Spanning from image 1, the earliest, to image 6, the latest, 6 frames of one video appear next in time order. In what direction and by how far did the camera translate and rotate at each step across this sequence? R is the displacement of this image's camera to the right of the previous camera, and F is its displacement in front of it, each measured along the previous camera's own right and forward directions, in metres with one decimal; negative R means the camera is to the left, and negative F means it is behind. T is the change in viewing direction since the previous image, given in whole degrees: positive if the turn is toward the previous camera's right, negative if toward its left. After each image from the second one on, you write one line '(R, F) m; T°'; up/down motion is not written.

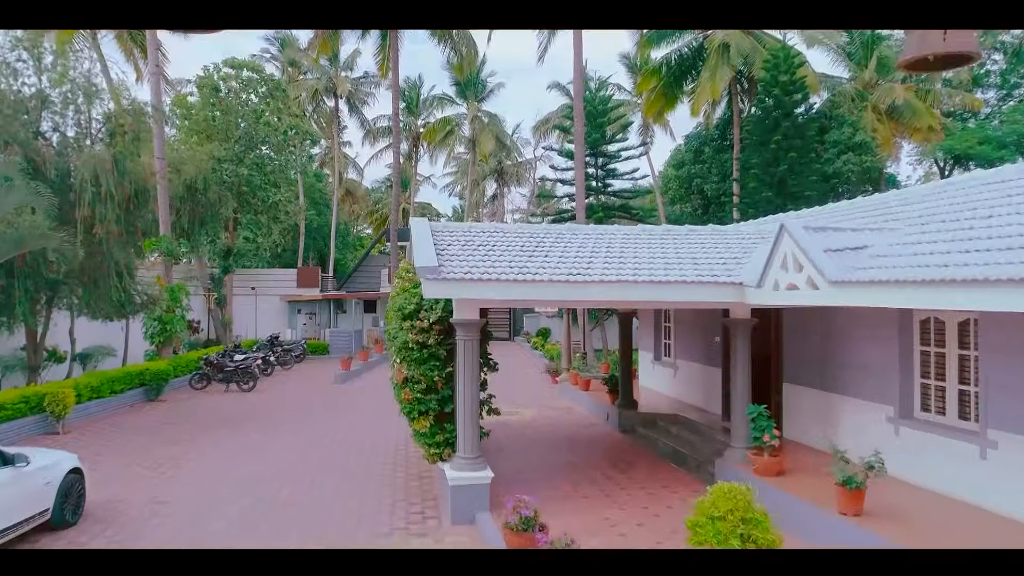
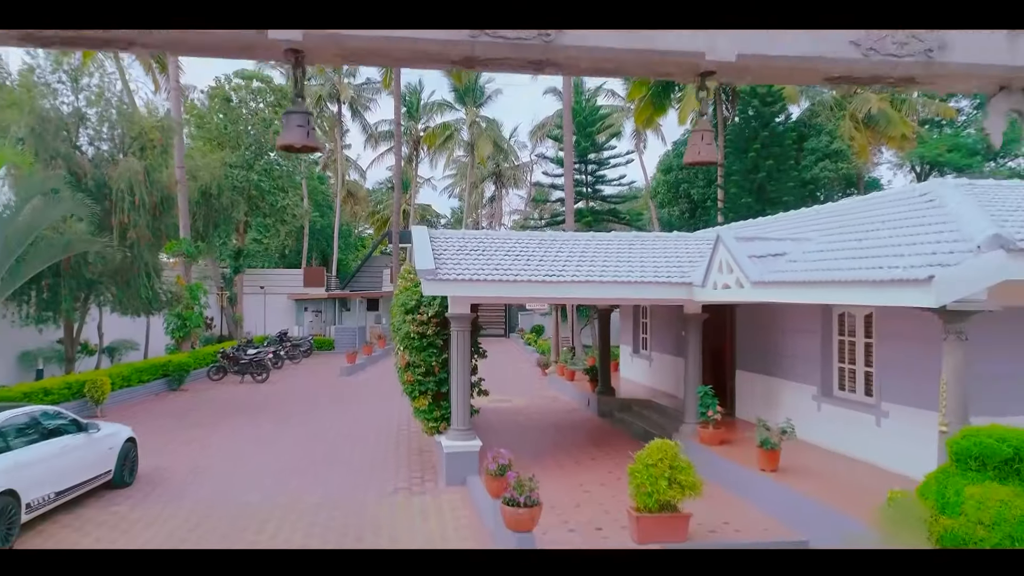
(+0.3, -1.3) m; 0°
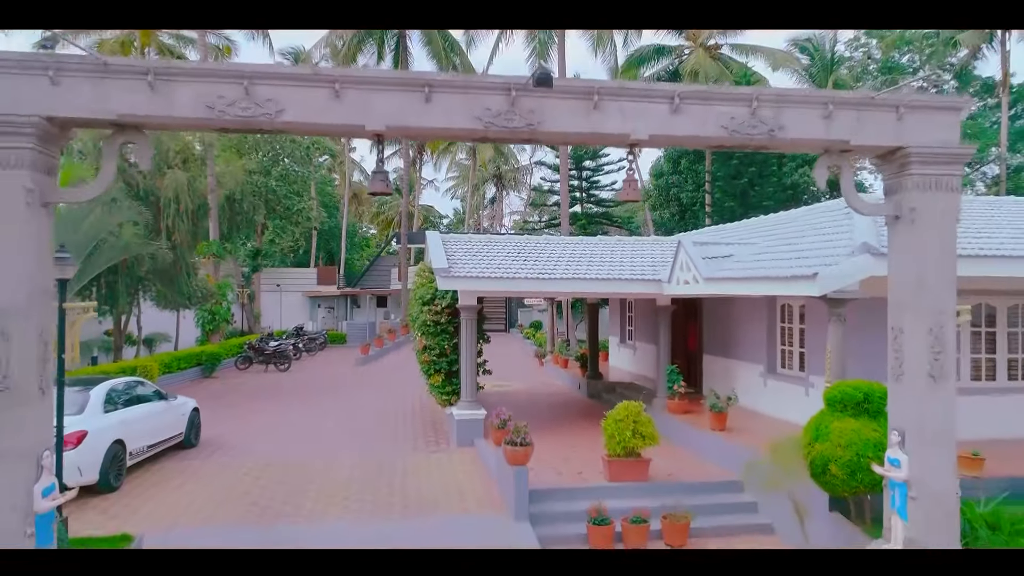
(0.0, -1.7) m; 0°
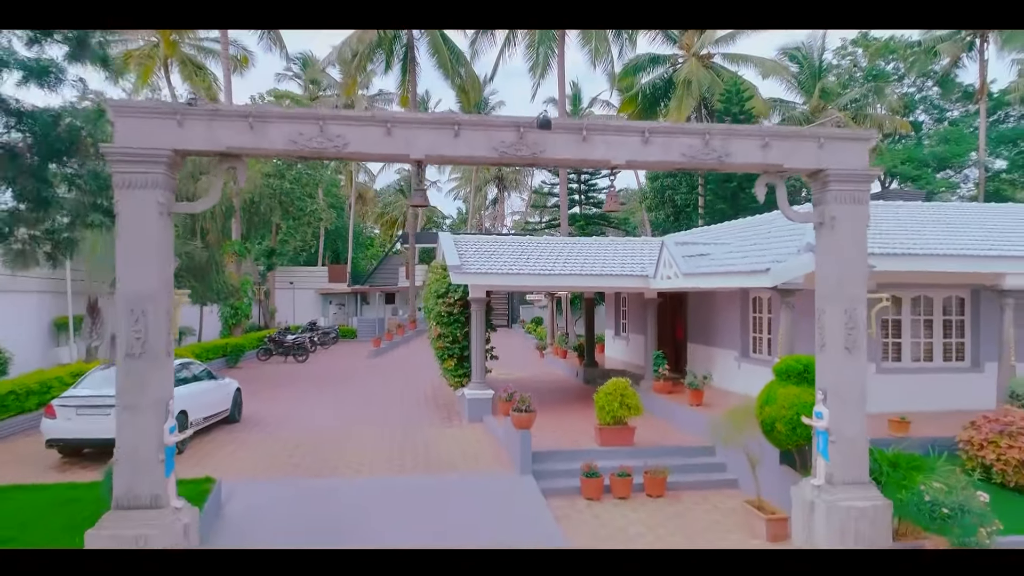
(-0.1, -1.3) m; 0°
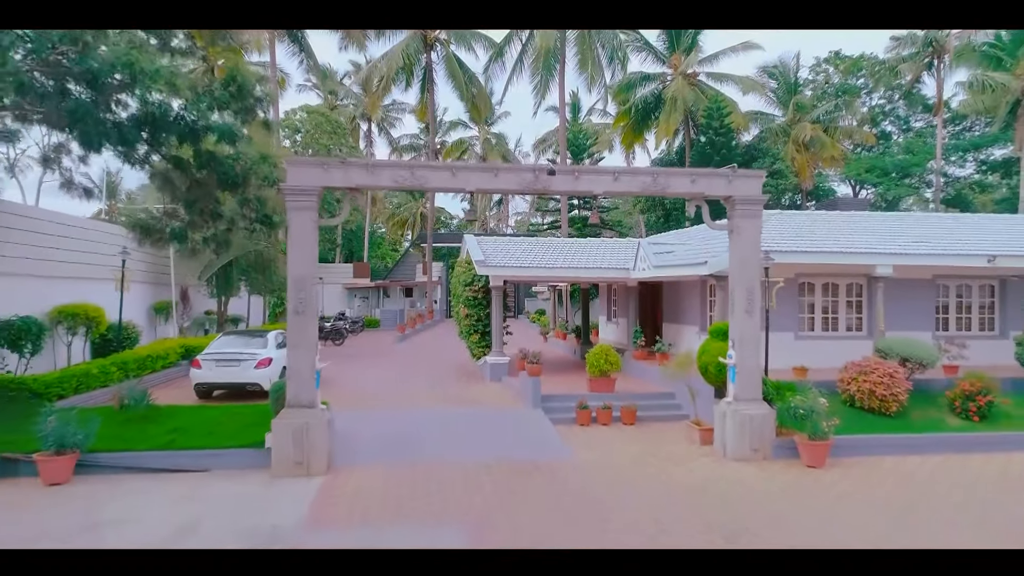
(-0.4, -3.2) m; 0°
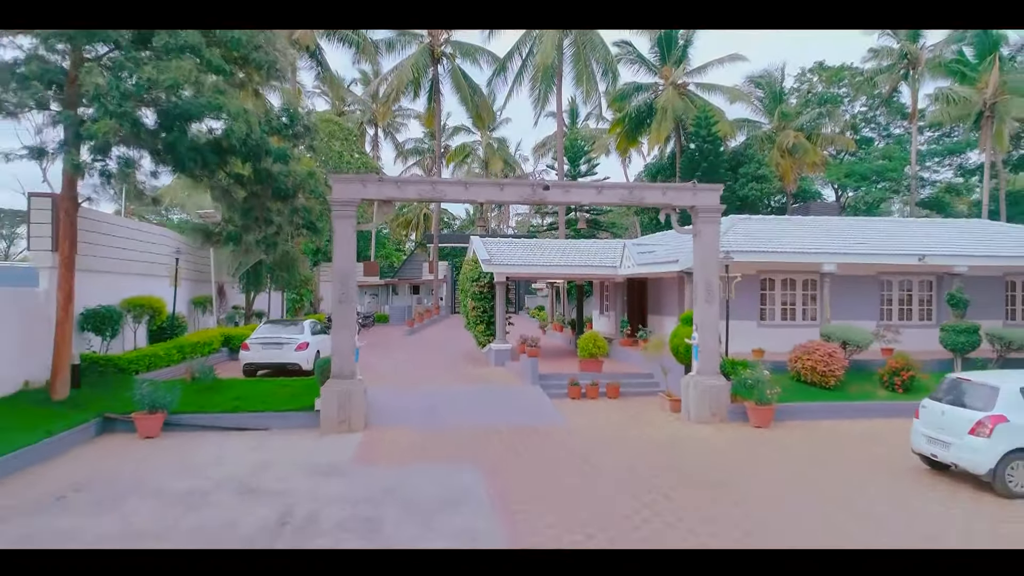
(0.0, -1.9) m; 0°
